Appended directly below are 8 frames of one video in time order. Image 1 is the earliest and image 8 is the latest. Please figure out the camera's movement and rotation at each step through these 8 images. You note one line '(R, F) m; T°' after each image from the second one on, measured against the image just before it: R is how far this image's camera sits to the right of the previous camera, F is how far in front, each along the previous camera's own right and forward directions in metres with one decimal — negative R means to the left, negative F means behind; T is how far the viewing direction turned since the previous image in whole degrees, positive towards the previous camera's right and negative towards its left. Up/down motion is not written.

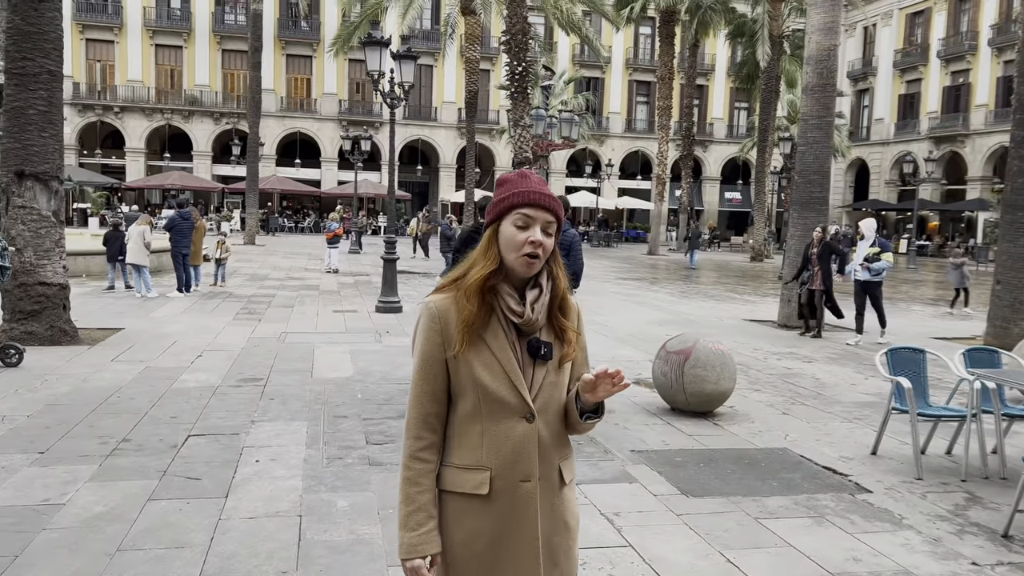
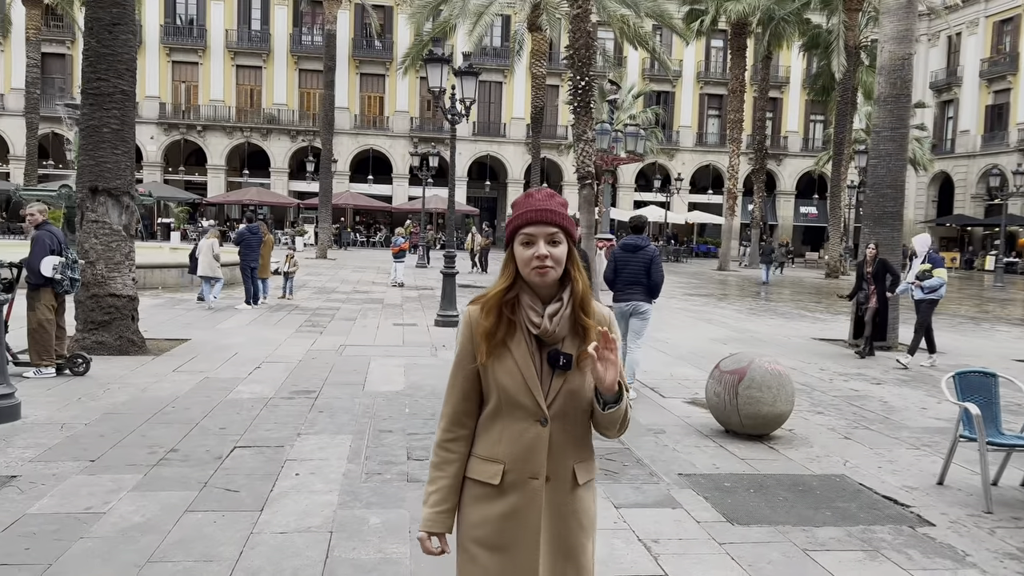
(+0.2, +0.1) m; -5°
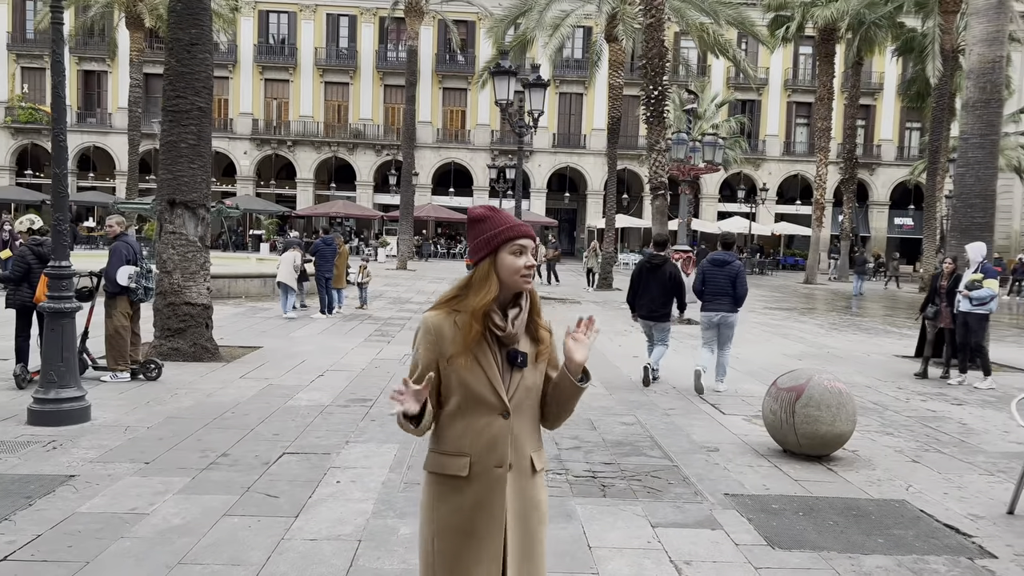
(+0.2, +0.1) m; -6°
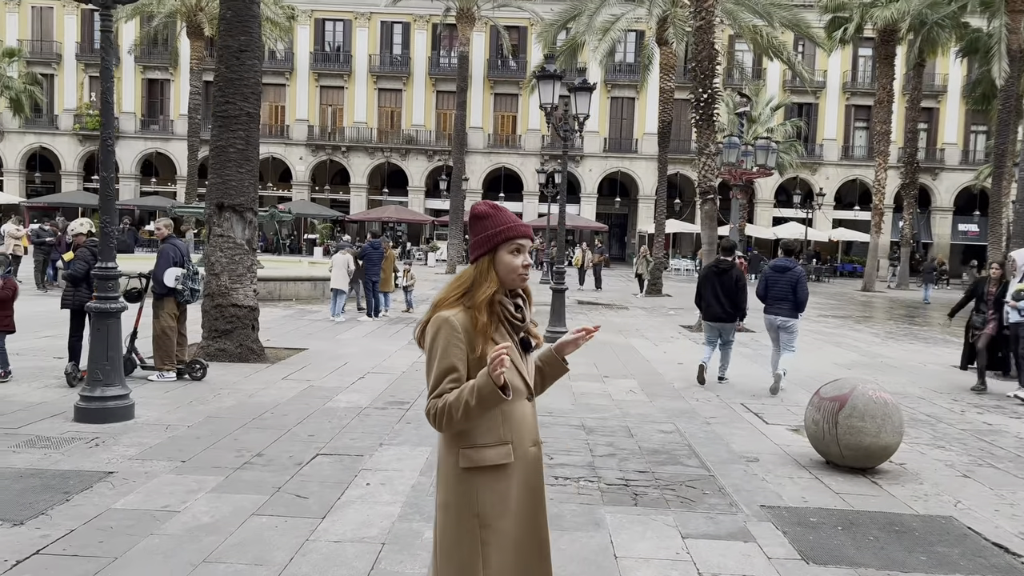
(+0.1, 0.0) m; -4°
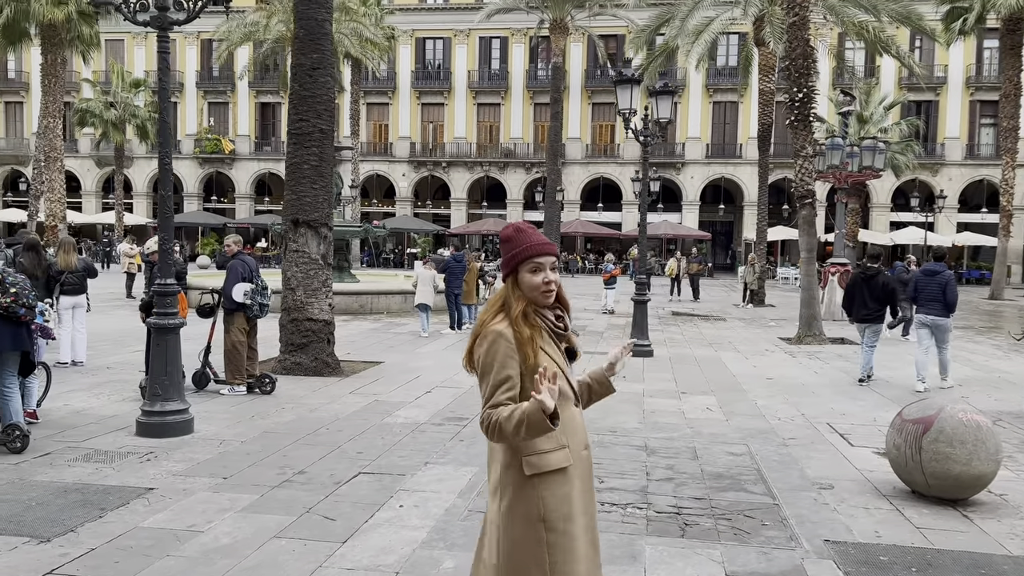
(+0.4, +0.3) m; -7°
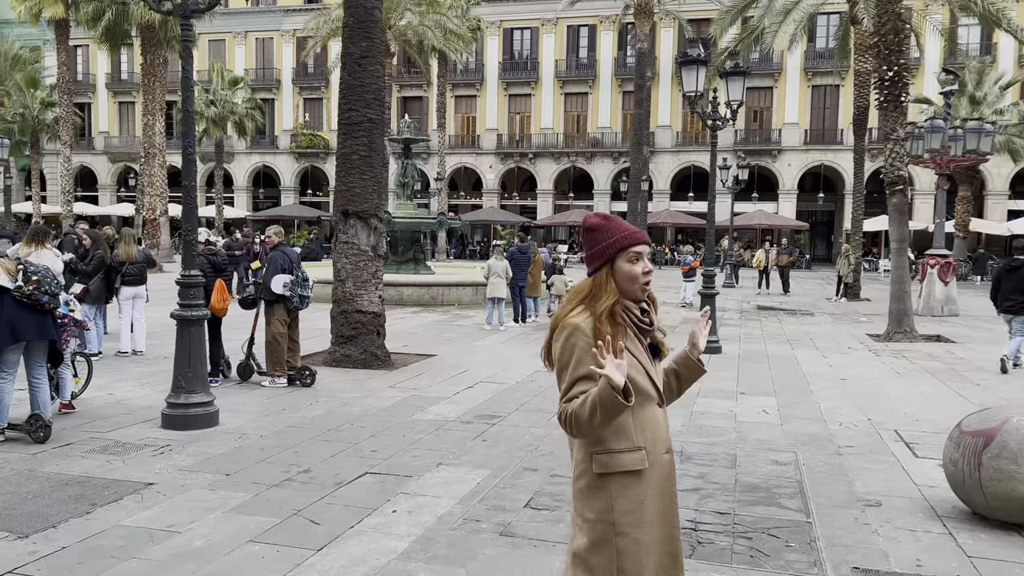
(+0.5, +0.4) m; -7°
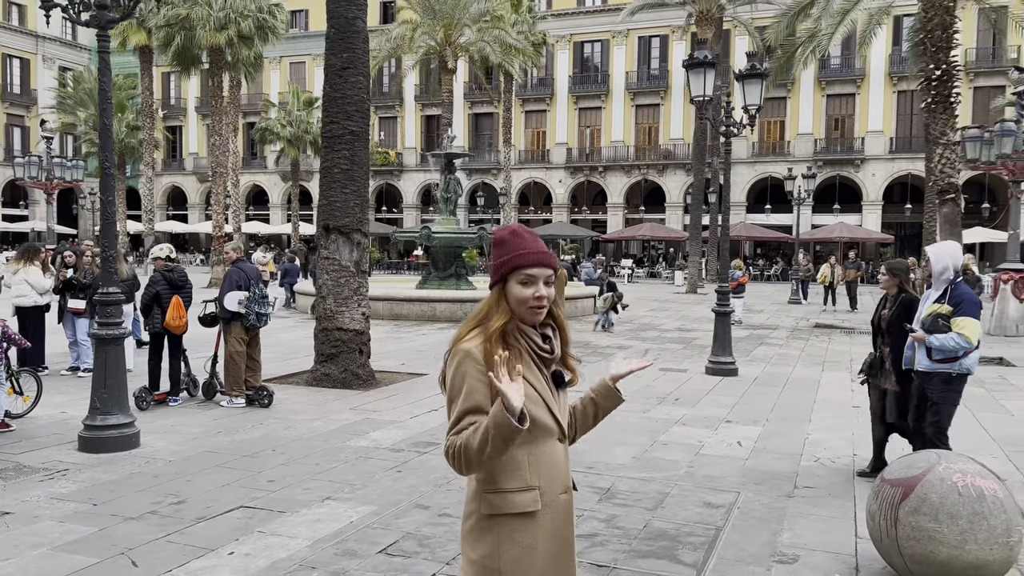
(+1.2, +0.5) m; -6°
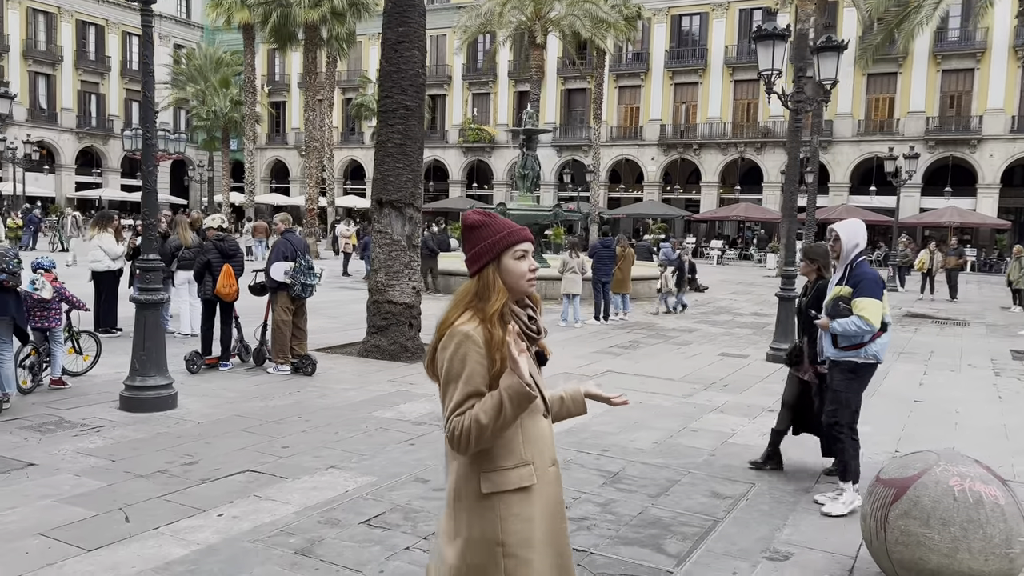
(+0.5, +0.1) m; -7°
